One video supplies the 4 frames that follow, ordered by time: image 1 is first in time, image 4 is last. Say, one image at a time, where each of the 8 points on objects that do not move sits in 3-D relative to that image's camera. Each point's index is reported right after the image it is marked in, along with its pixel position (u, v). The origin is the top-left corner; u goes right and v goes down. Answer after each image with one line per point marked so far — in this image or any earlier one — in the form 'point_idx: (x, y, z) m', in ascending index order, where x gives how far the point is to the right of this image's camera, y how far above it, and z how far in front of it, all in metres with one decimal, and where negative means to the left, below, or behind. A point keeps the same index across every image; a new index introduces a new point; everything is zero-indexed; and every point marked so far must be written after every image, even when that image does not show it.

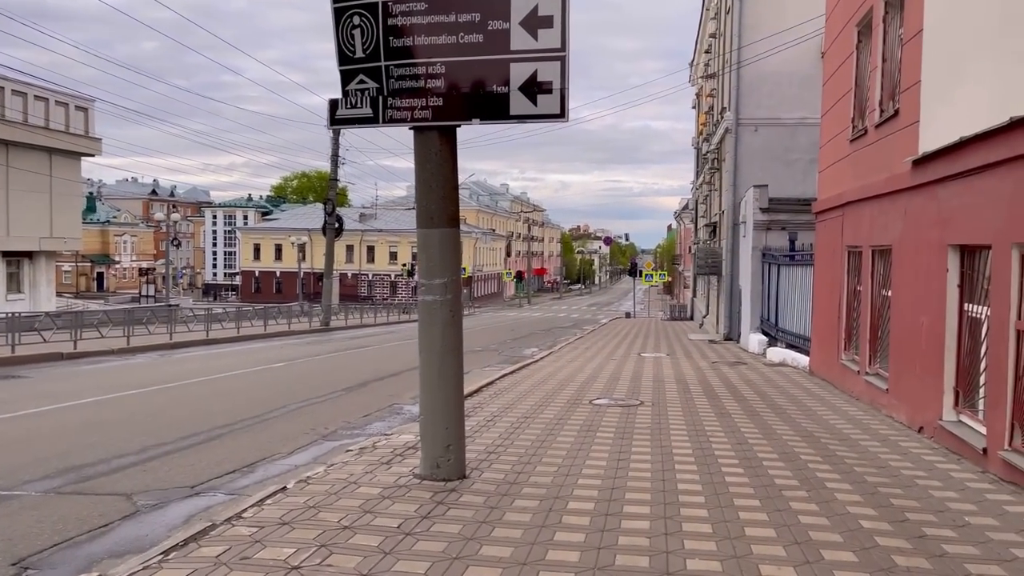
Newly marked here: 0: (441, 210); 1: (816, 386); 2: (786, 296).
0: (-0.5, +0.5, +5.3) m
1: (+4.5, -1.4, +12.0) m
2: (+5.4, -0.2, +15.9) m
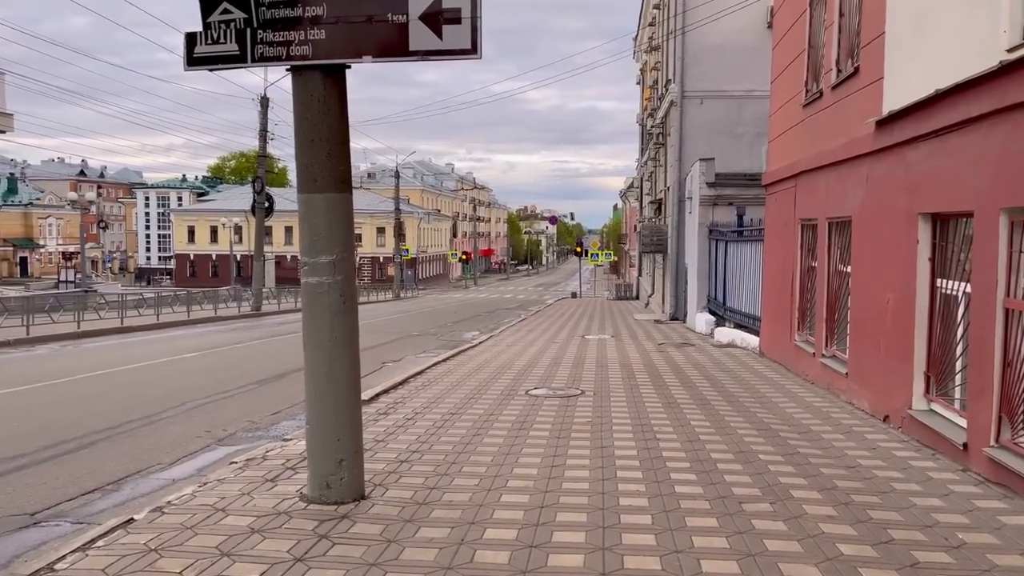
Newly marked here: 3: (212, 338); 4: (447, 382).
0: (-1.0, +0.6, +4.3) m
1: (+3.5, -1.1, +11.3) m
2: (+4.2, +0.3, +15.2) m
3: (-6.7, -1.1, +18.2) m
4: (-0.8, -1.2, +10.0) m
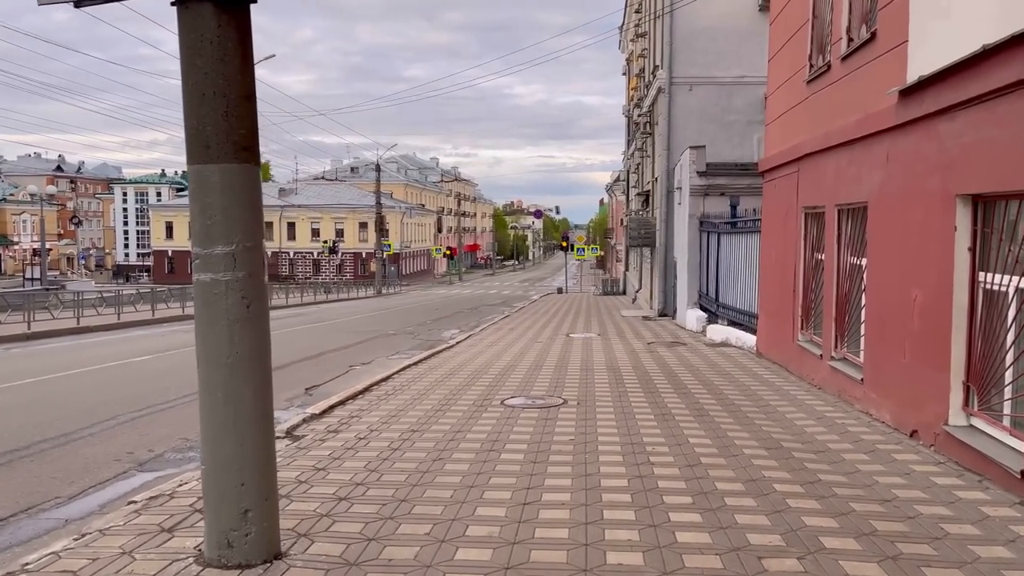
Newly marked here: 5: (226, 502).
0: (-1.2, +0.6, +3.3) m
1: (+3.2, -1.0, +10.4) m
2: (+3.8, +0.4, +14.3) m
3: (-7.1, -1.1, +17.1) m
4: (-1.1, -1.1, +9.0) m
5: (-1.2, -0.9, +3.4) m
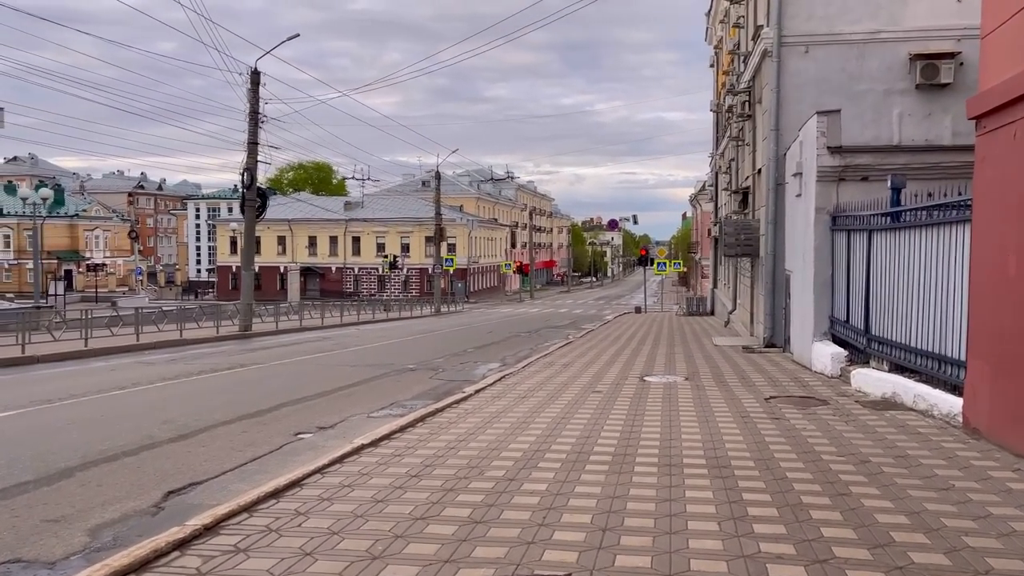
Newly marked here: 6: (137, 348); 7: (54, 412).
0: (-1.7, +0.6, -1.1) m
1: (+3.4, -1.3, +5.5) m
2: (+4.3, +0.1, +9.4) m
3: (-6.3, -1.4, +13.2) m
4: (-1.0, -1.3, +4.6) m
5: (-1.7, -0.9, -1.0) m
6: (-8.0, -1.3, +17.1) m
7: (-4.9, -1.4, +8.8) m
